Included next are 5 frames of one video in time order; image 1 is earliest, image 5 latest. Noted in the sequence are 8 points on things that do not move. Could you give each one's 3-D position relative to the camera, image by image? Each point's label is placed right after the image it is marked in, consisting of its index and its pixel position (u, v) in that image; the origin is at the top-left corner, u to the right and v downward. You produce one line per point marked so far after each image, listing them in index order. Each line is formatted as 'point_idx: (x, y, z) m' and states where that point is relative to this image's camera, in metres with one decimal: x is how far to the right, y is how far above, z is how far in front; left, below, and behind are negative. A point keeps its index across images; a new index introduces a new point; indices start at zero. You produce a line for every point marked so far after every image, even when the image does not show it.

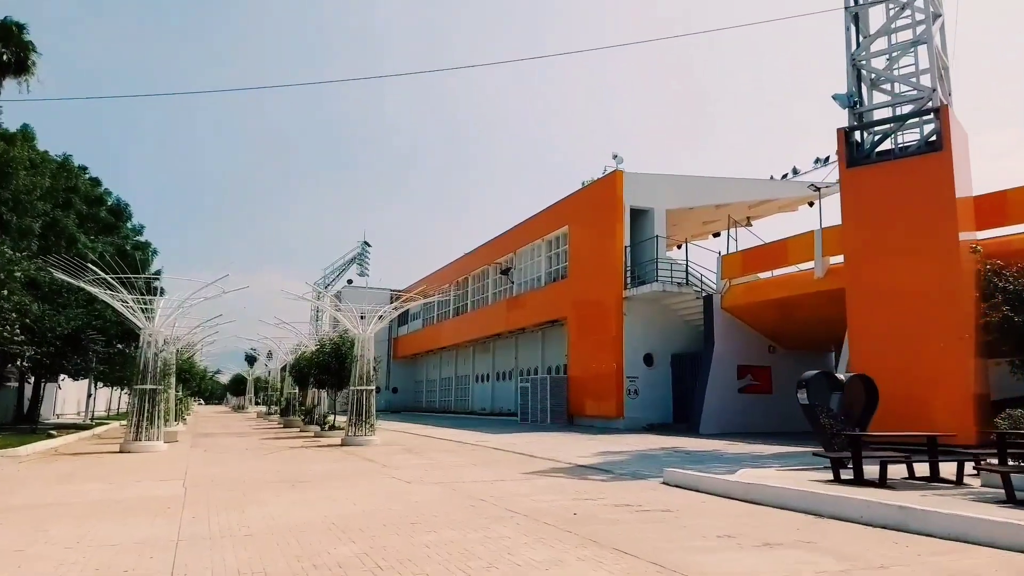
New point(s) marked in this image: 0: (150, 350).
0: (-8.2, -1.4, +15.9) m
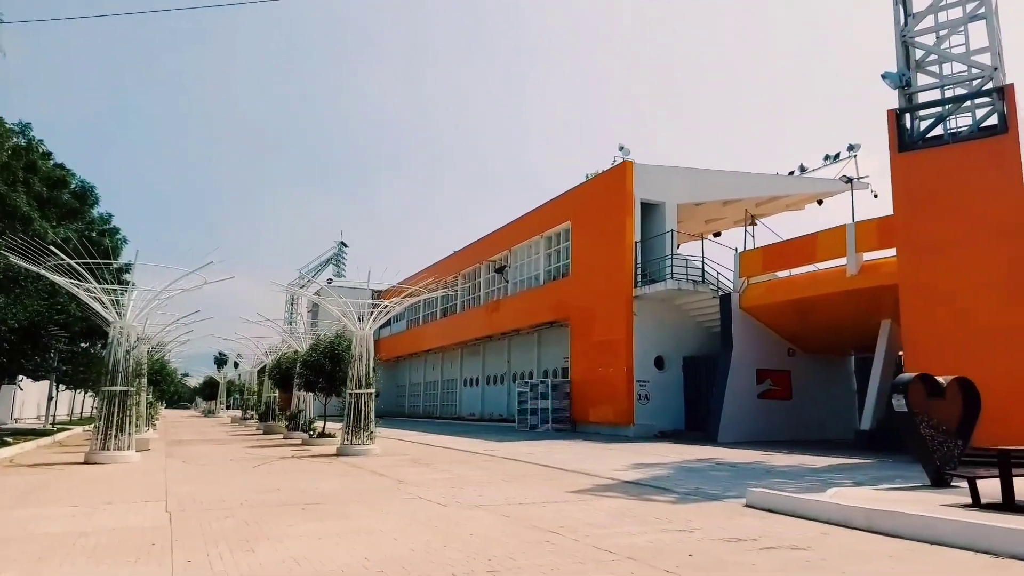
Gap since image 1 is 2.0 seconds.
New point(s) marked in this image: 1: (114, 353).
0: (-7.8, -1.2, +14.1) m
1: (-7.8, -1.3, +14.0) m
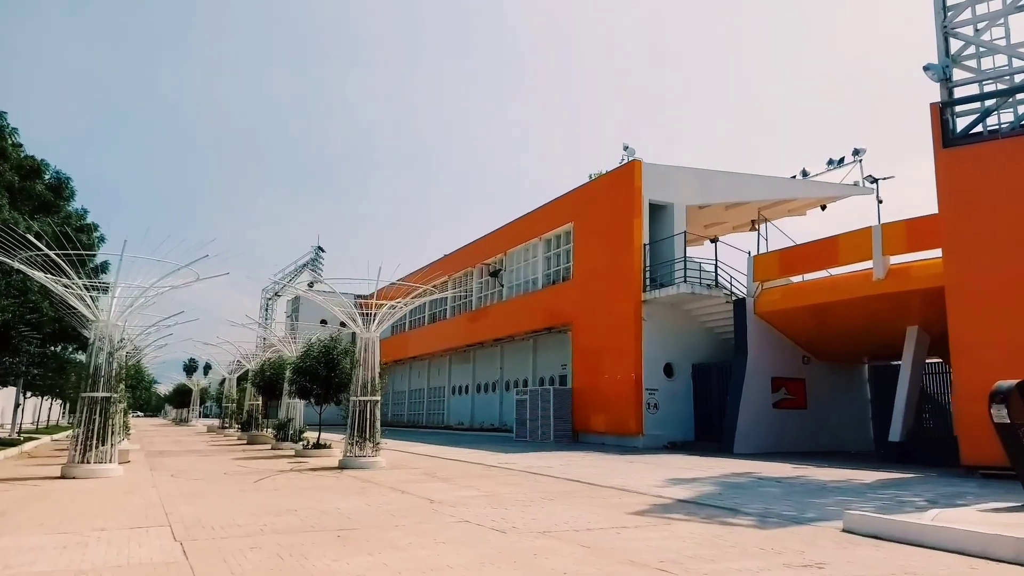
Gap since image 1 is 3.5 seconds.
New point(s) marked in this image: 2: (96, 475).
0: (-7.4, -1.1, +12.7) m
1: (-7.4, -1.2, +12.7) m
2: (-7.1, -3.2, +12.0) m
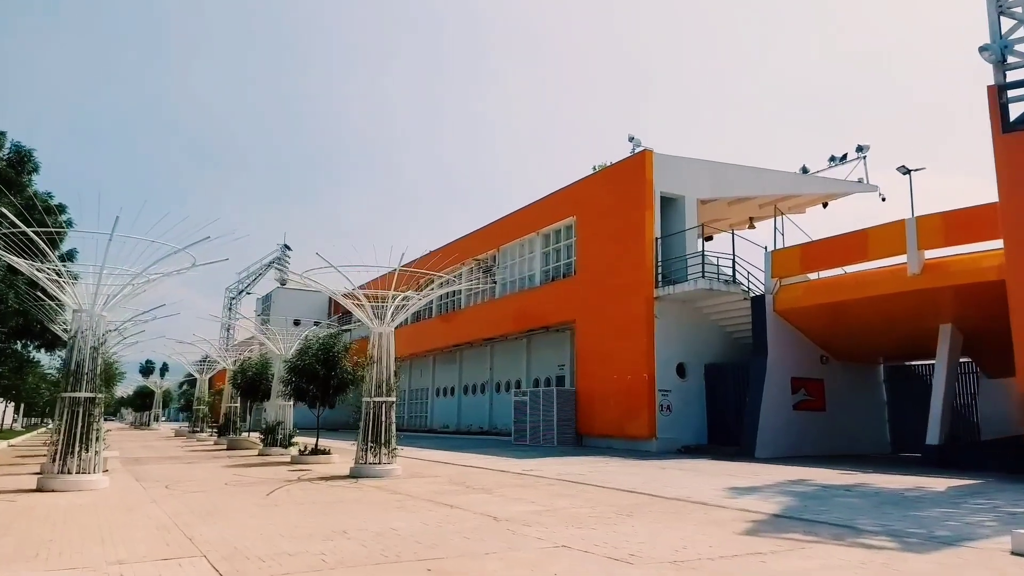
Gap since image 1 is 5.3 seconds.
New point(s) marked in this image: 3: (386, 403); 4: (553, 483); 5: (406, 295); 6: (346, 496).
0: (-6.8, -0.9, +11.2) m
1: (-6.8, -1.0, +11.1) m
2: (-6.4, -2.9, +10.5) m
3: (-2.4, -2.1, +13.0) m
4: (+0.6, -3.0, +11.0) m
5: (-2.1, -0.2, +13.7) m
6: (-2.2, -2.8, +9.5) m
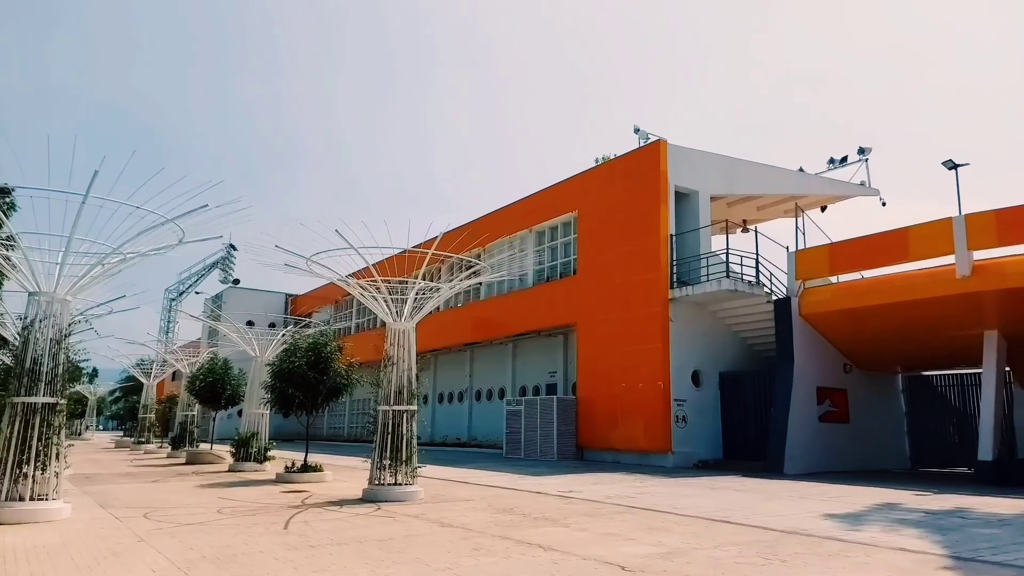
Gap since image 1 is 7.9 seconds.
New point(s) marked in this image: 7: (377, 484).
0: (-6.0, -0.6, +8.9) m
1: (-6.0, -0.7, +8.8) m
2: (-5.6, -2.7, +8.2) m
3: (-1.7, -2.0, +11.1) m
4: (+1.4, -2.9, +9.2) m
5: (-1.5, 0.0, +11.8) m
6: (-1.3, -2.6, +7.5) m
7: (-2.0, -2.9, +10.5) m
